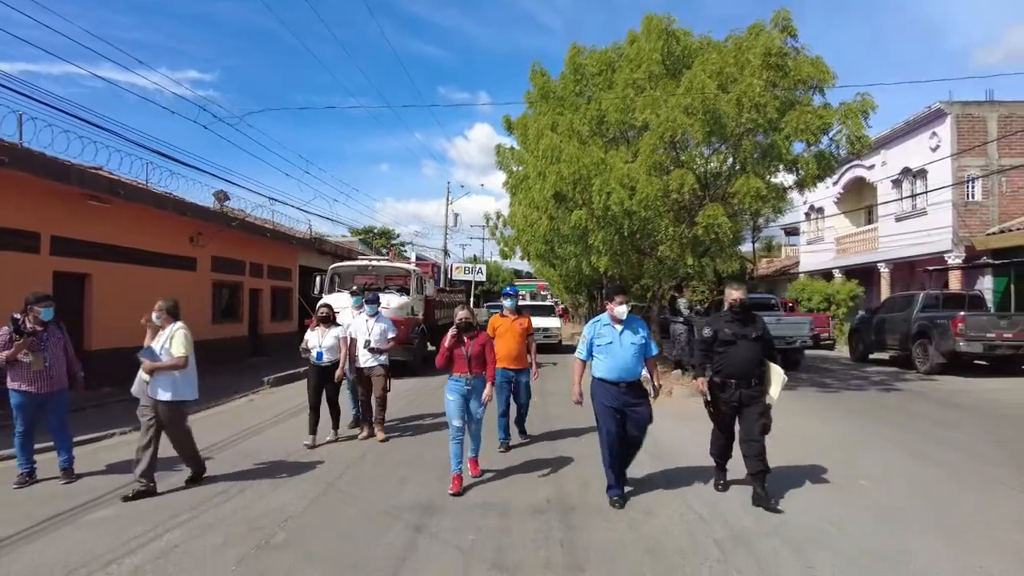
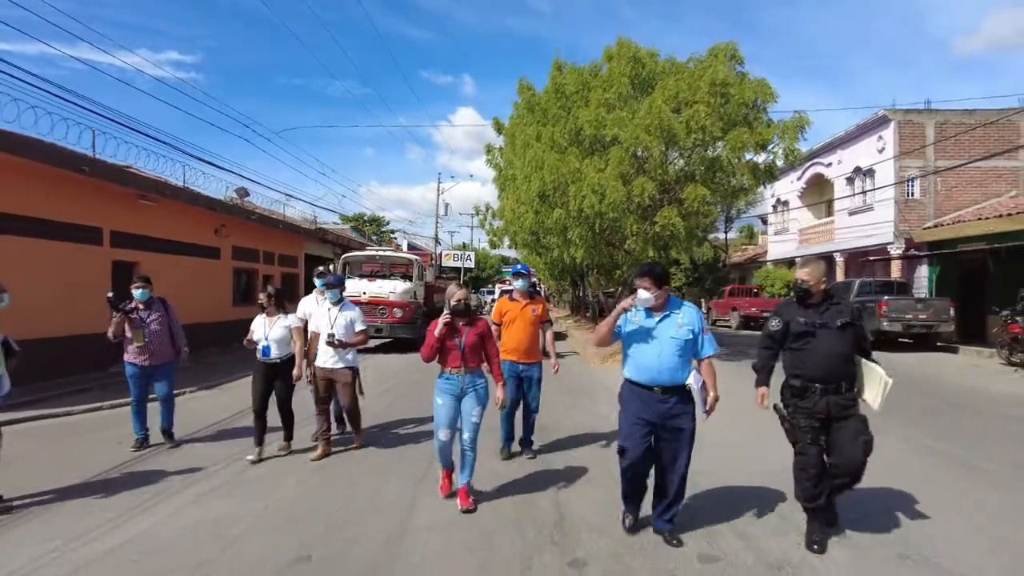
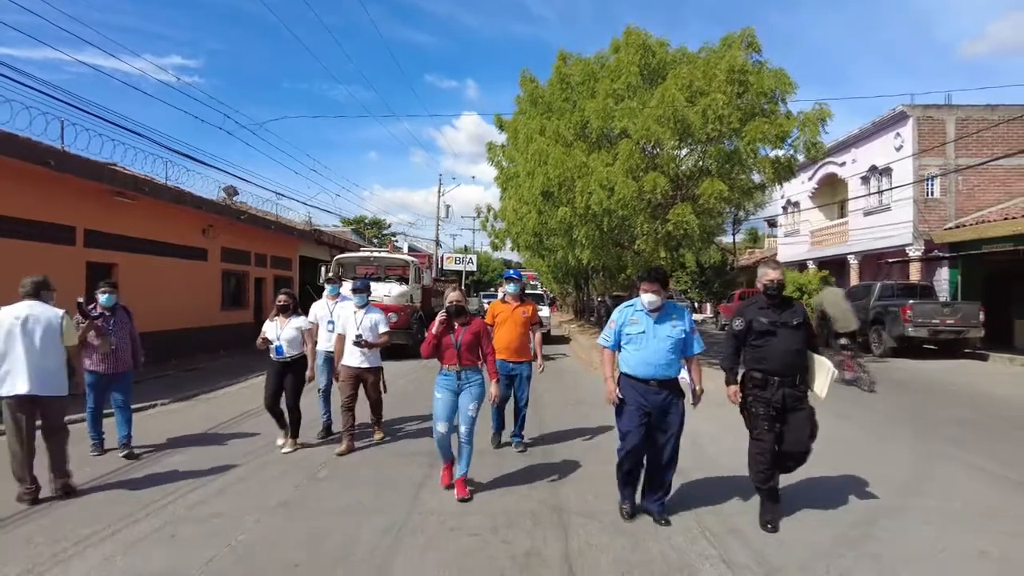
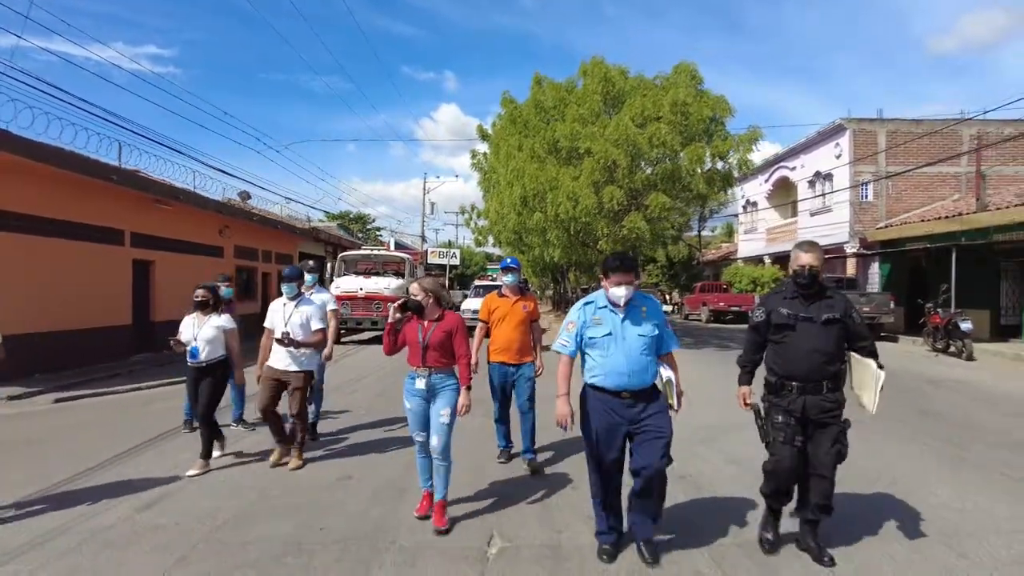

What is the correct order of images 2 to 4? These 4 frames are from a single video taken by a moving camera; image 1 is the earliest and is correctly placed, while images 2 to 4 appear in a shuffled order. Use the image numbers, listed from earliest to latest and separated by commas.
3, 2, 4
